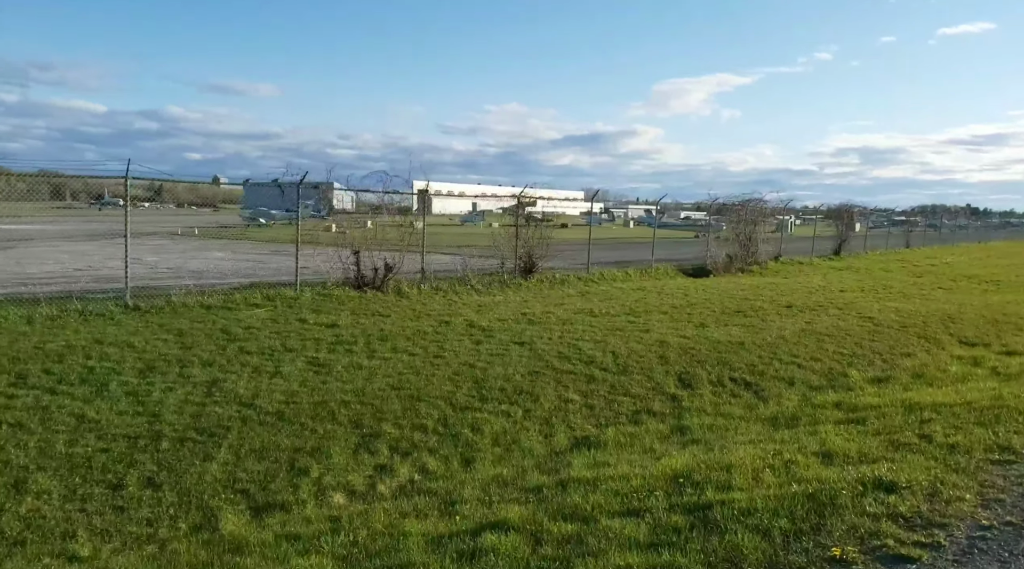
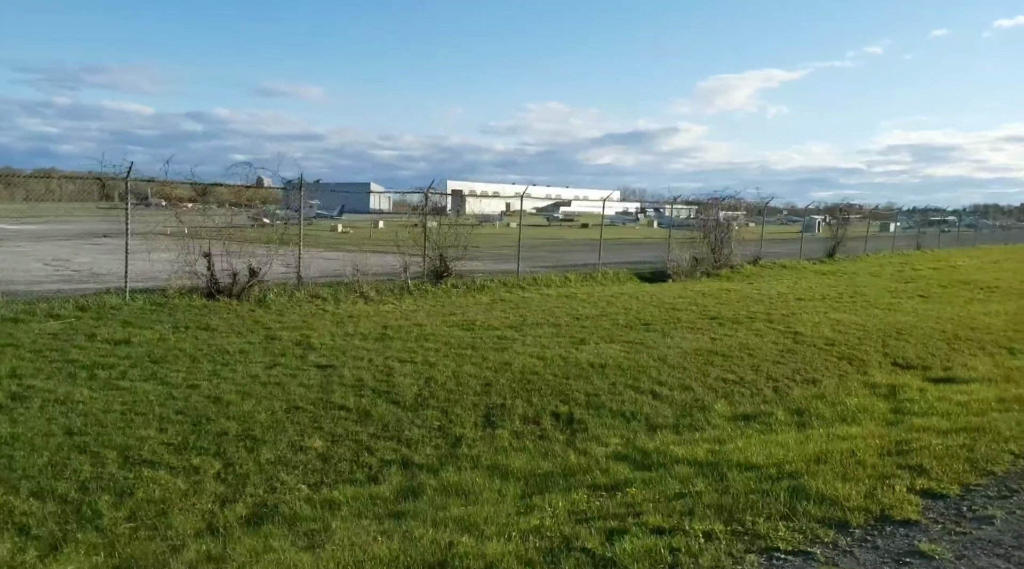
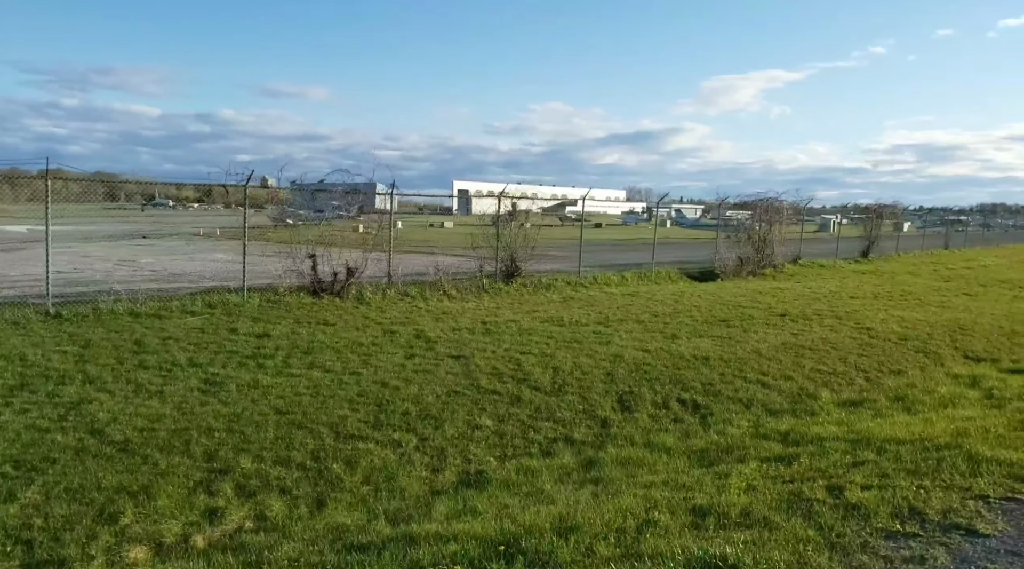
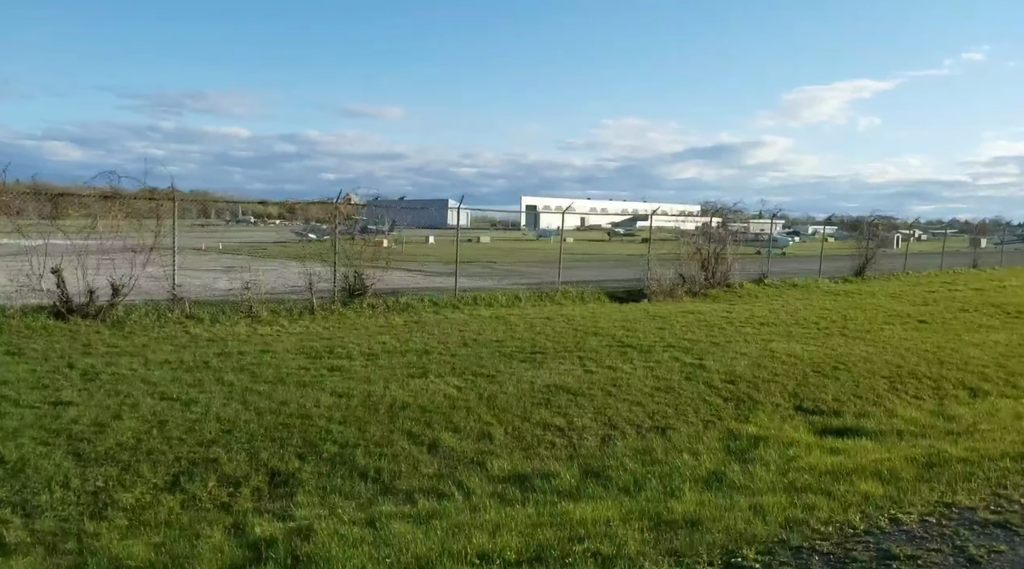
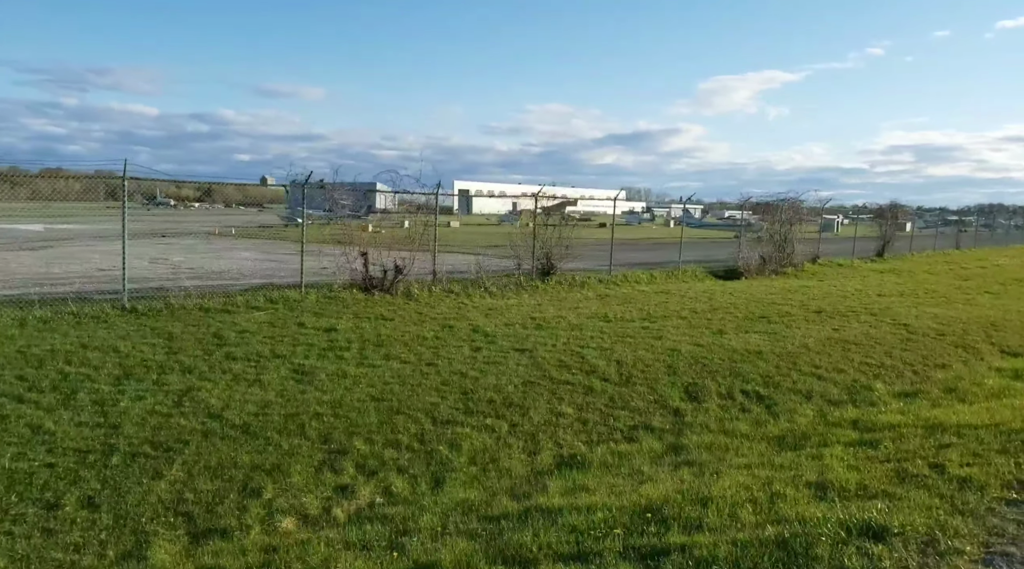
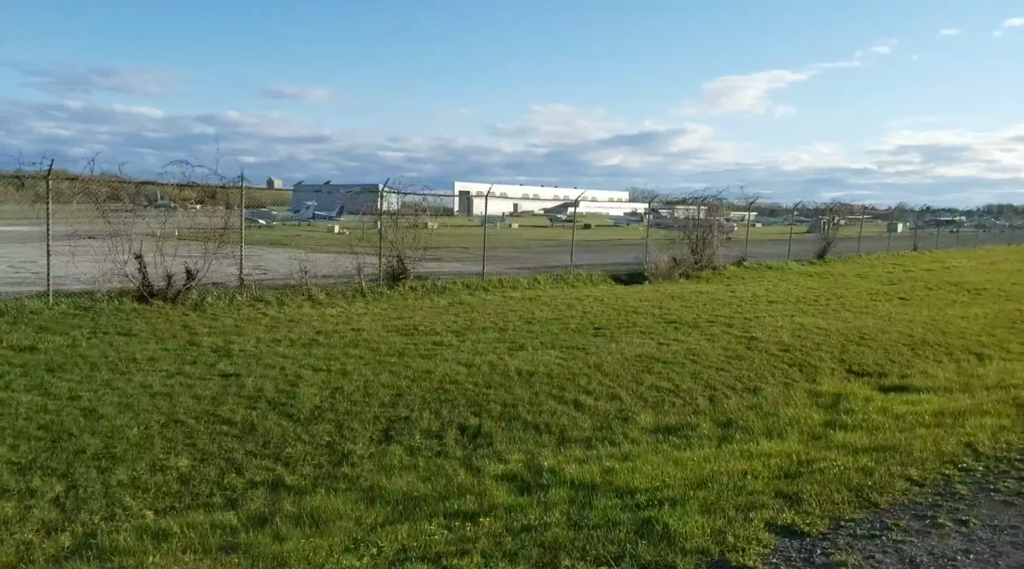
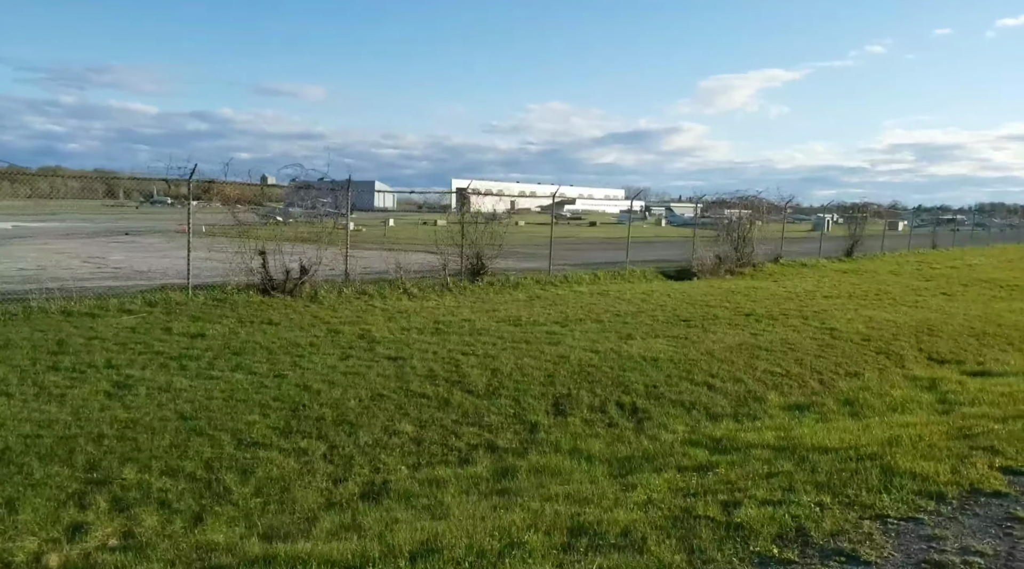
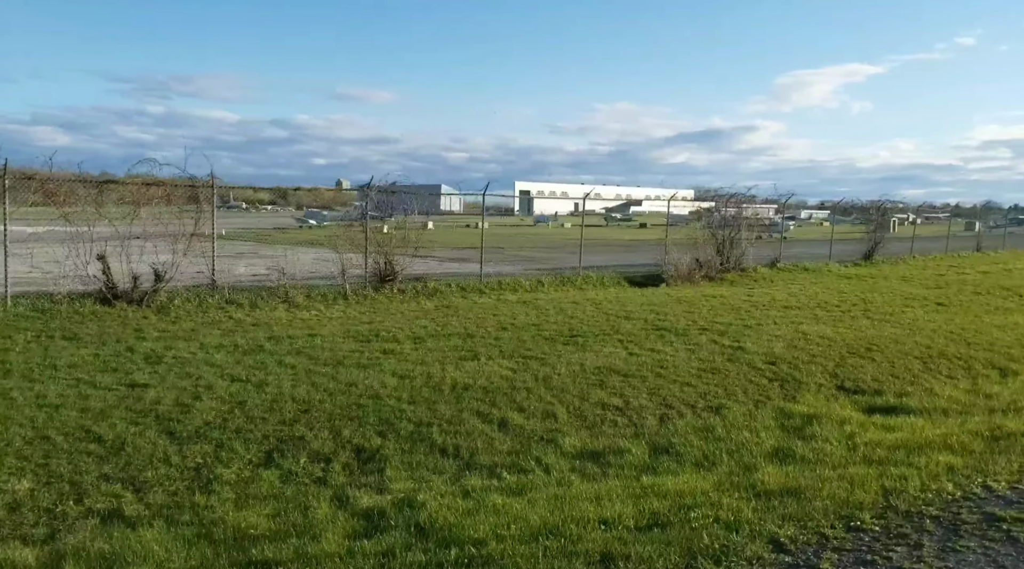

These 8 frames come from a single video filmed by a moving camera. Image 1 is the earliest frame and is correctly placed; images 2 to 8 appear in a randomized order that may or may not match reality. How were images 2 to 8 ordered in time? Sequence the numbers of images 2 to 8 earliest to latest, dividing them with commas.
5, 3, 7, 2, 6, 8, 4
